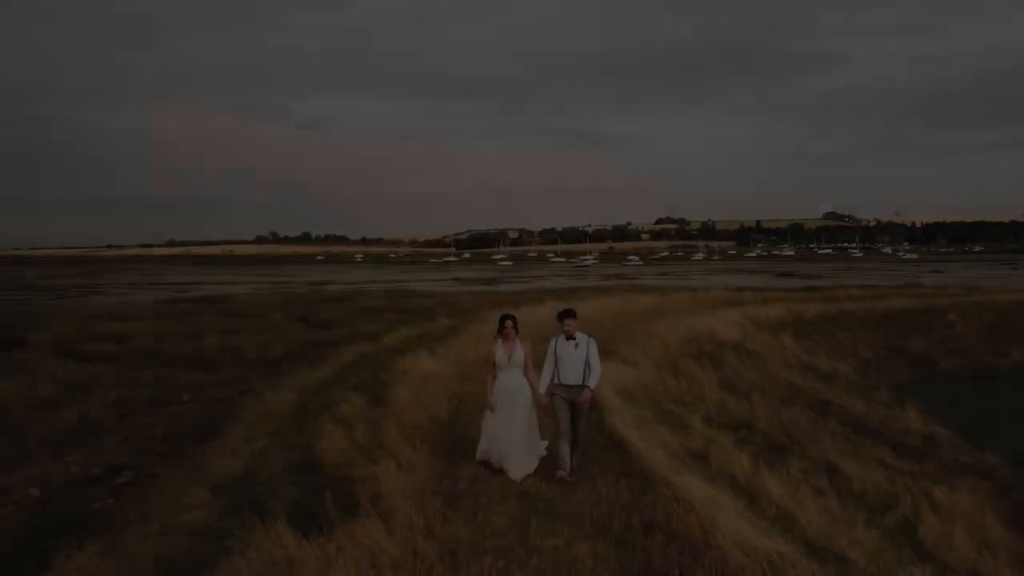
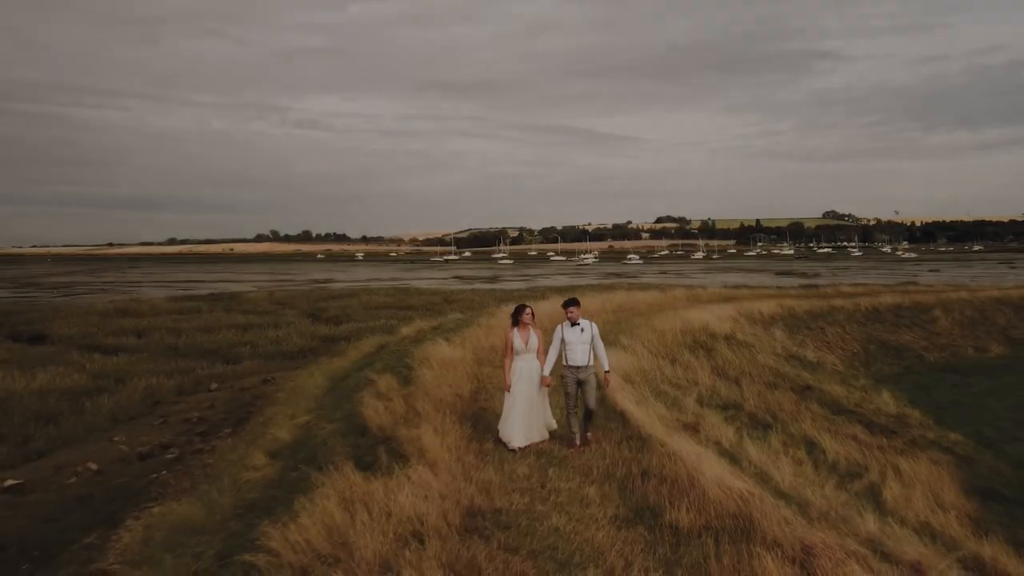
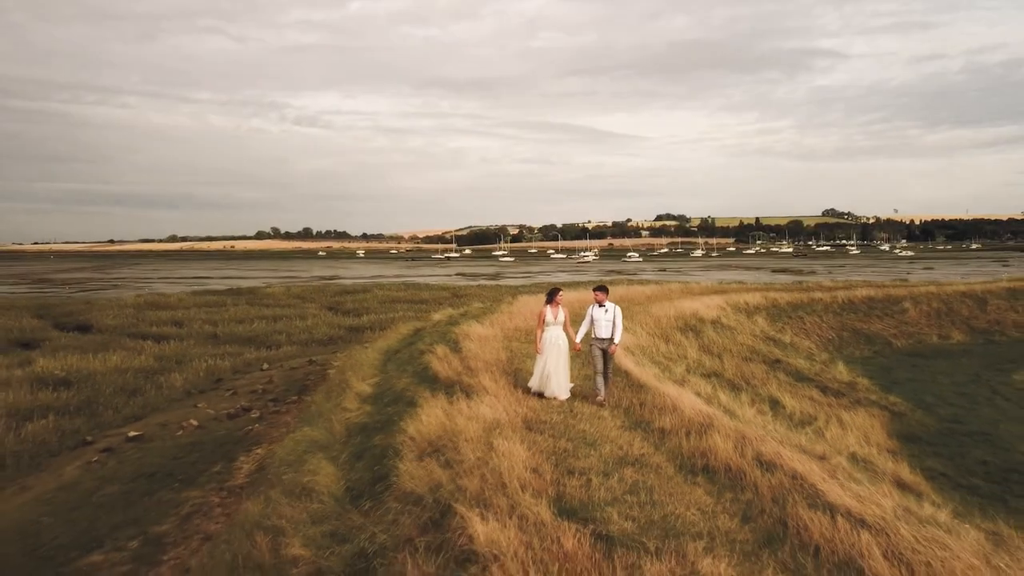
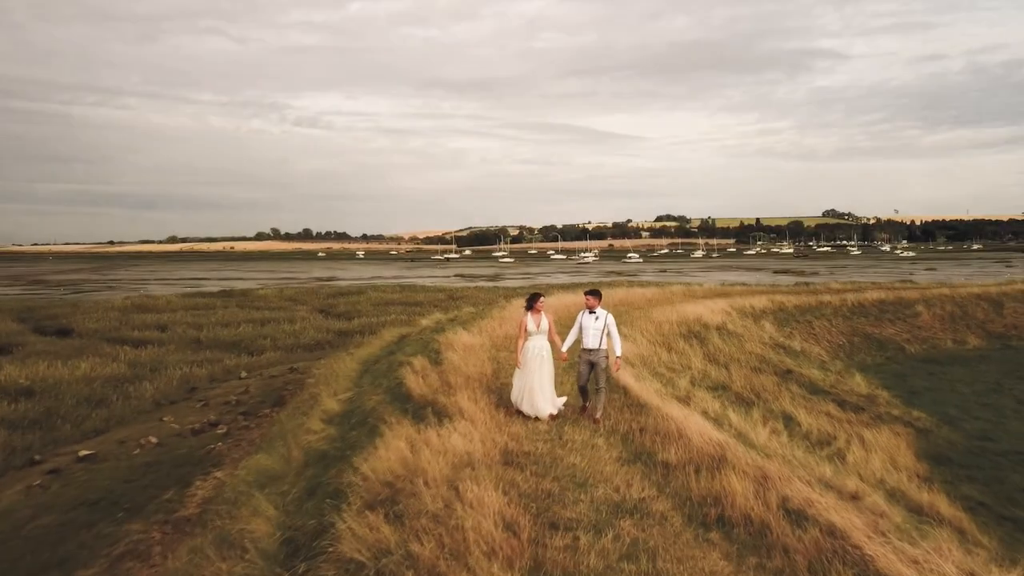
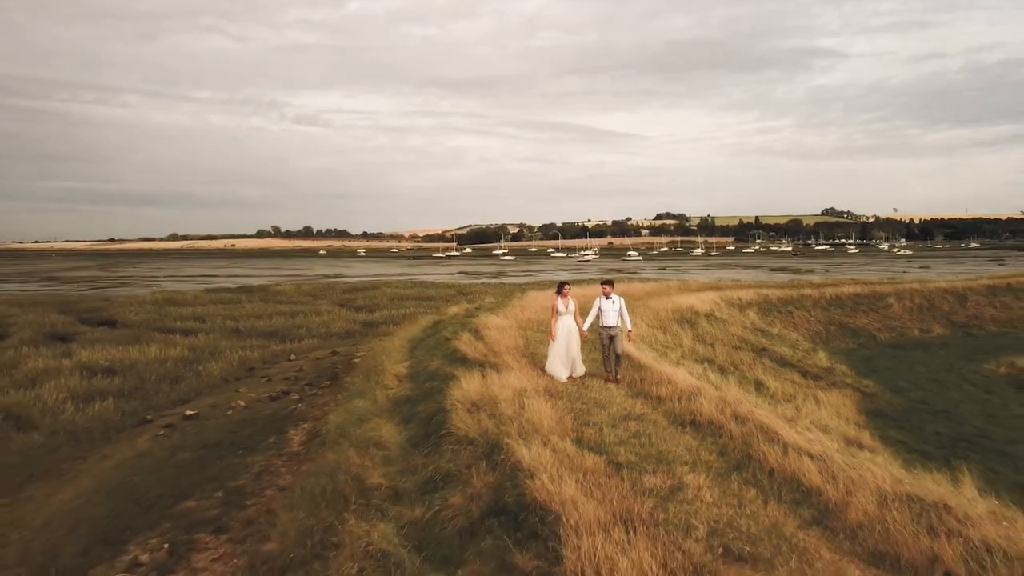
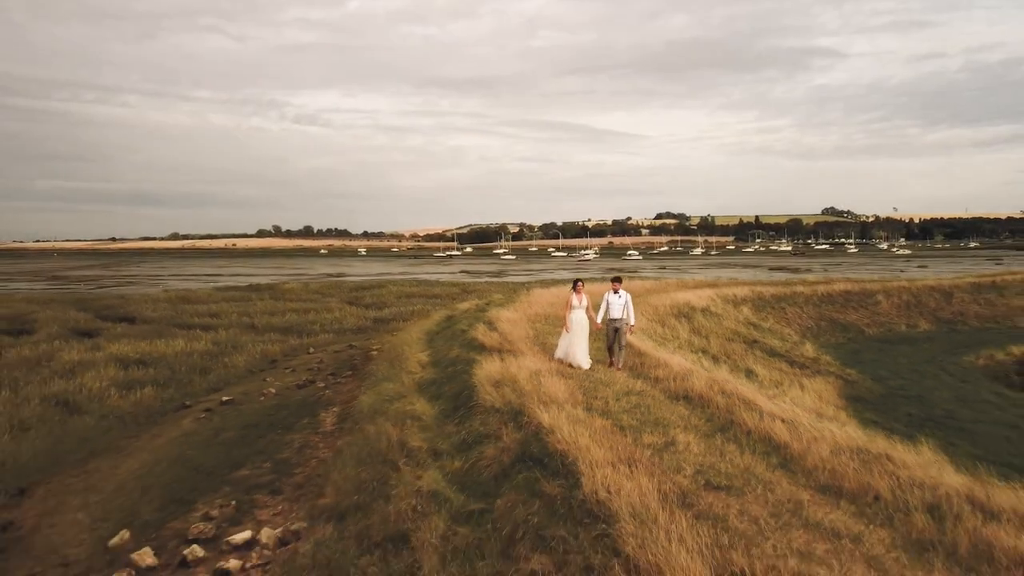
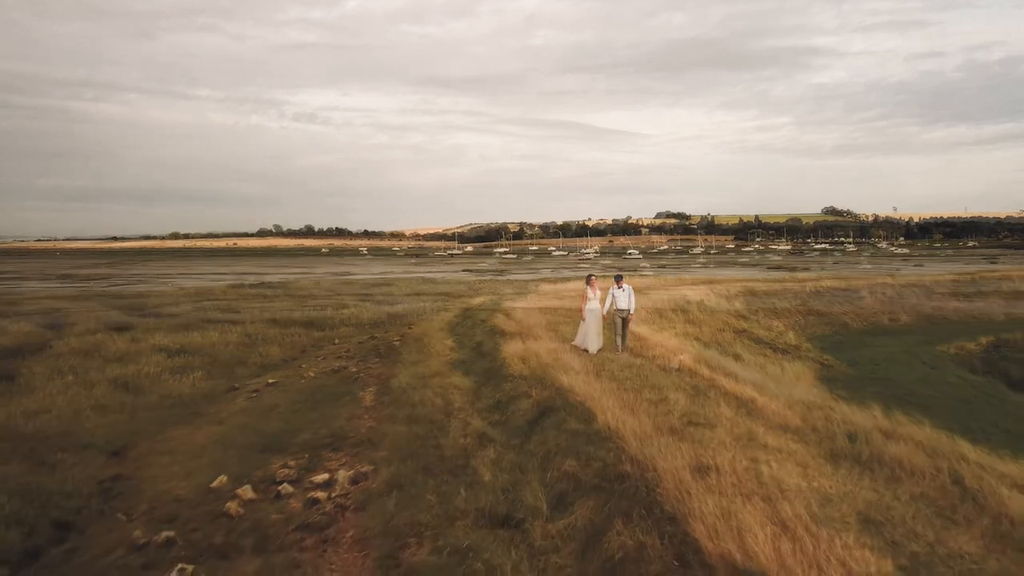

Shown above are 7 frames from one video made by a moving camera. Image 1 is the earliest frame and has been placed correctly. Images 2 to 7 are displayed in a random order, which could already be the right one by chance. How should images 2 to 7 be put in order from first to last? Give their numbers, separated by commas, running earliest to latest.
2, 4, 3, 5, 6, 7
